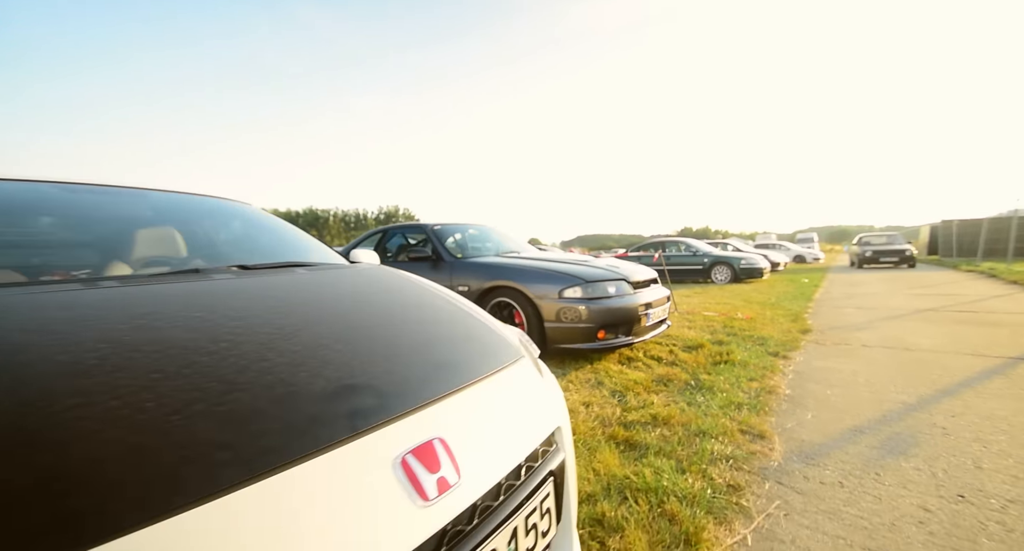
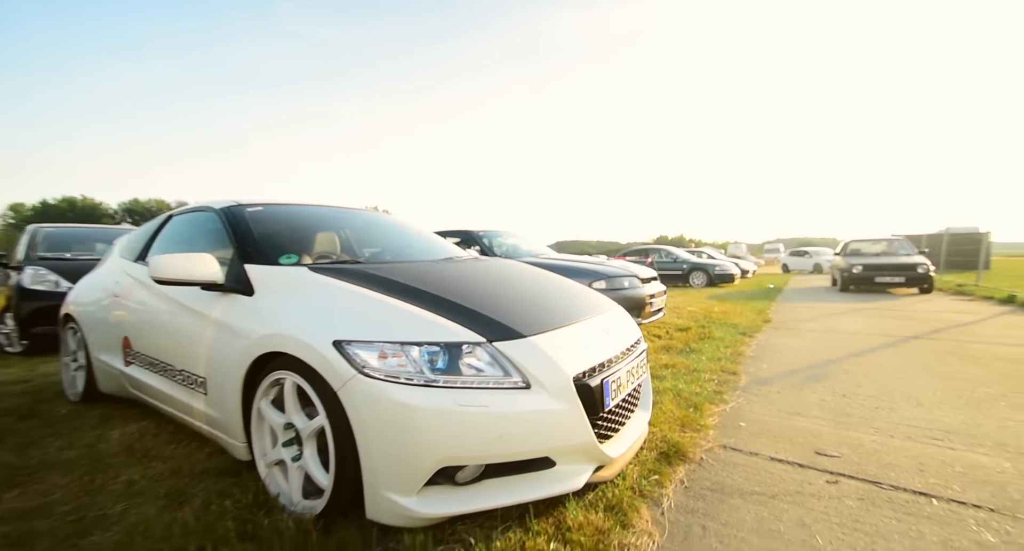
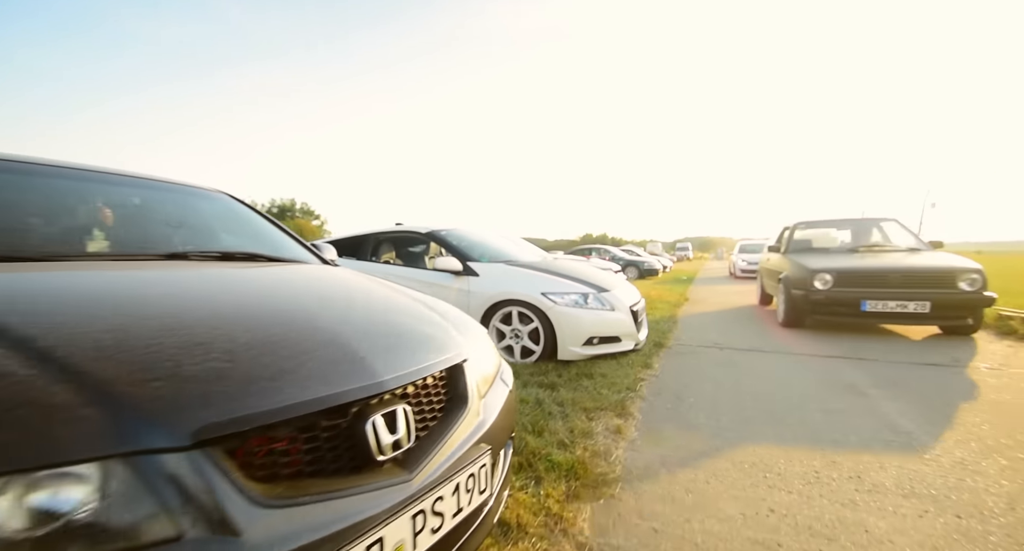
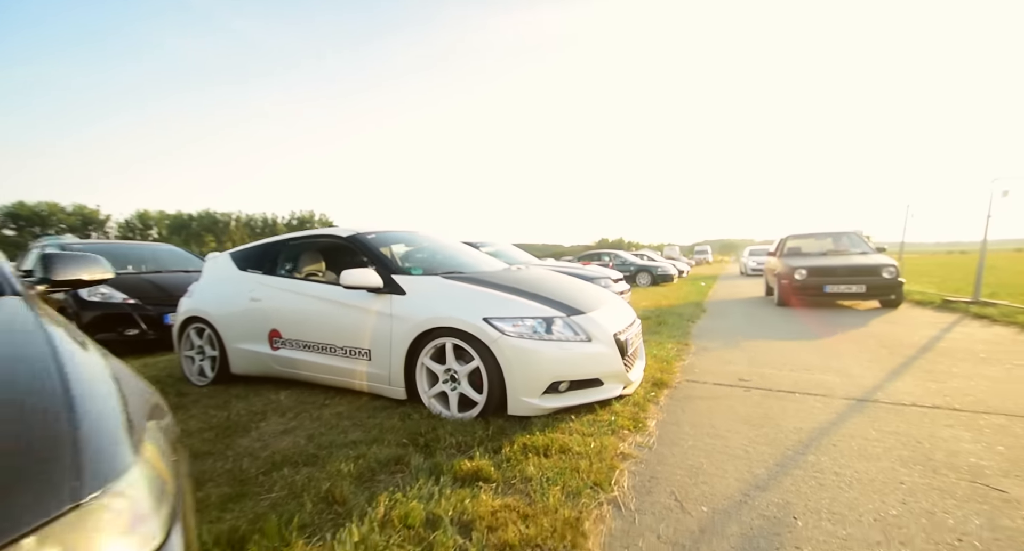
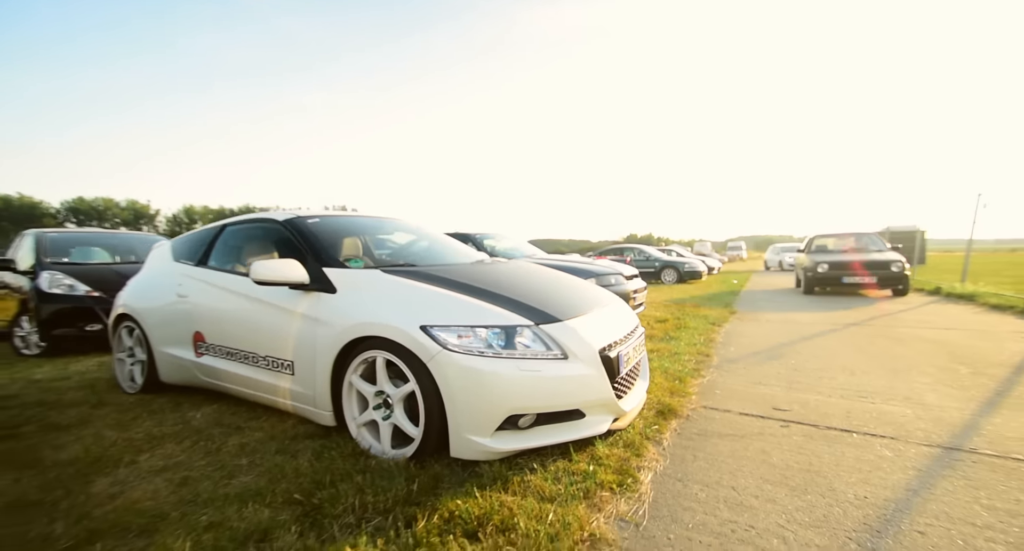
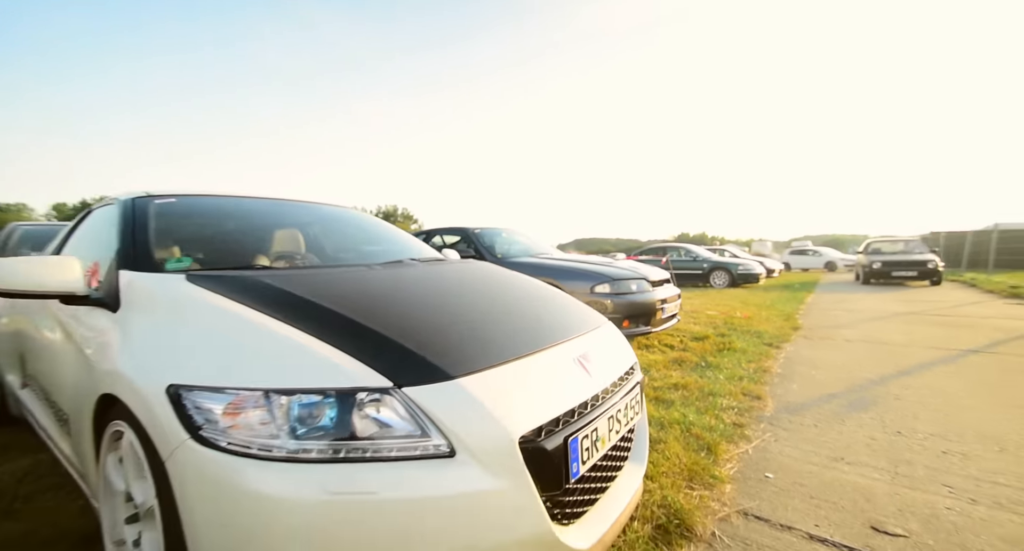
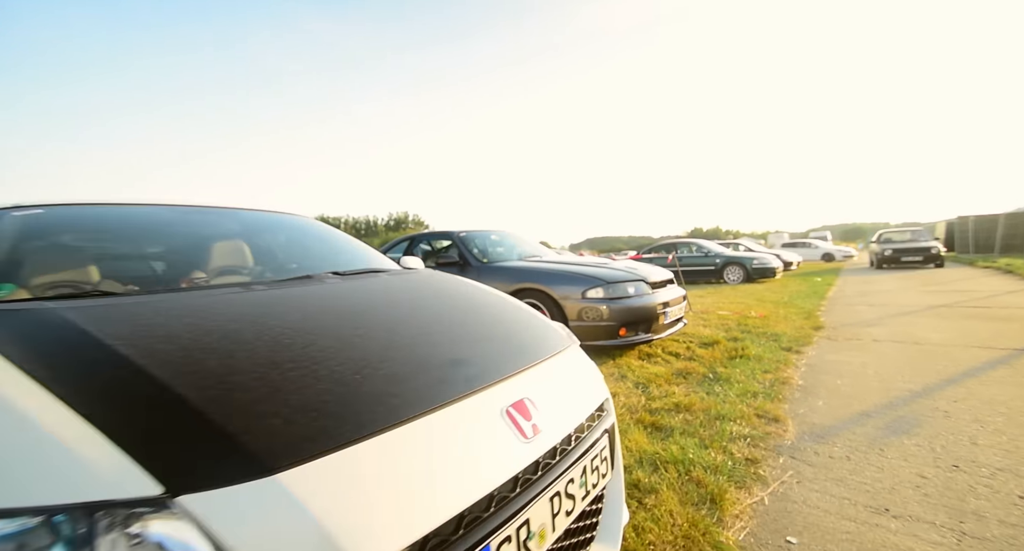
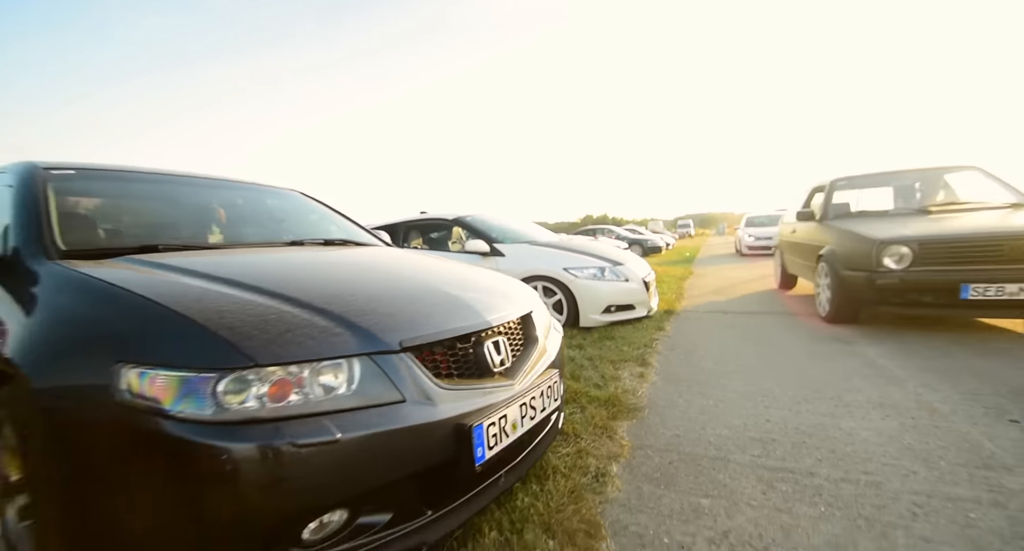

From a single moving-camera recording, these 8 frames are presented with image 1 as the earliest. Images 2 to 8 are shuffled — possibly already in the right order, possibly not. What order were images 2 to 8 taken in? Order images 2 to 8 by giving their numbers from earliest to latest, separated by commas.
7, 6, 2, 5, 4, 3, 8
